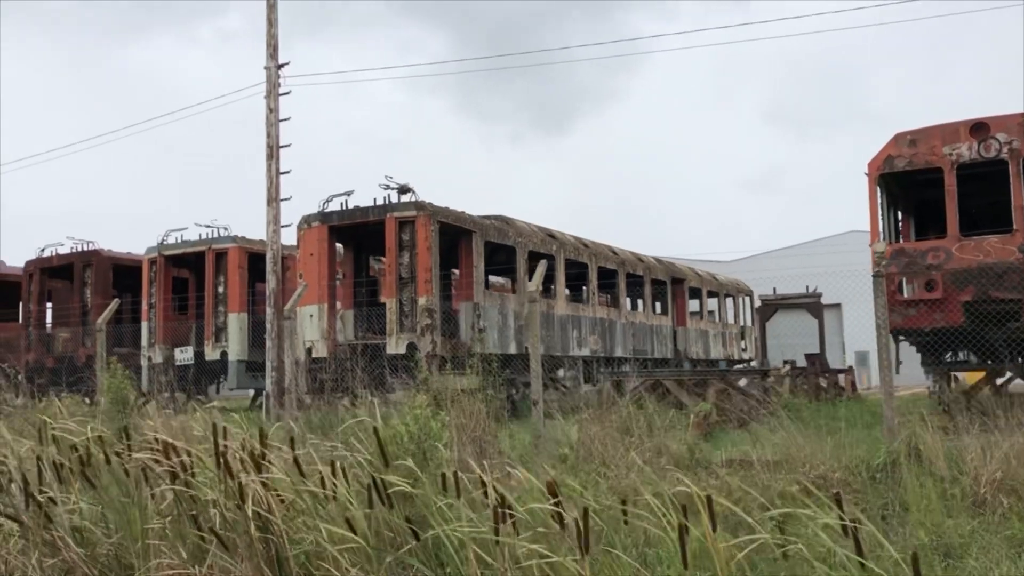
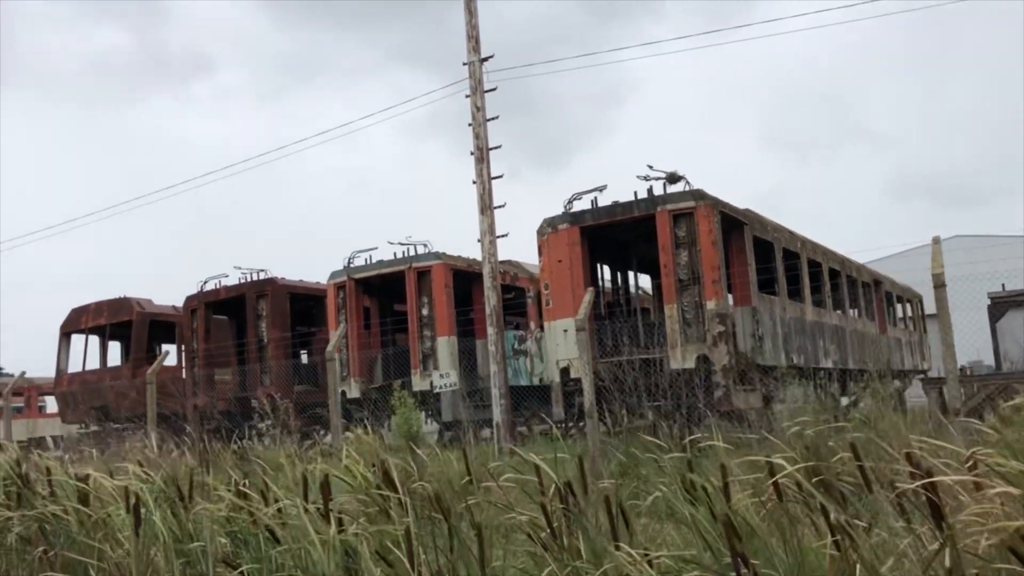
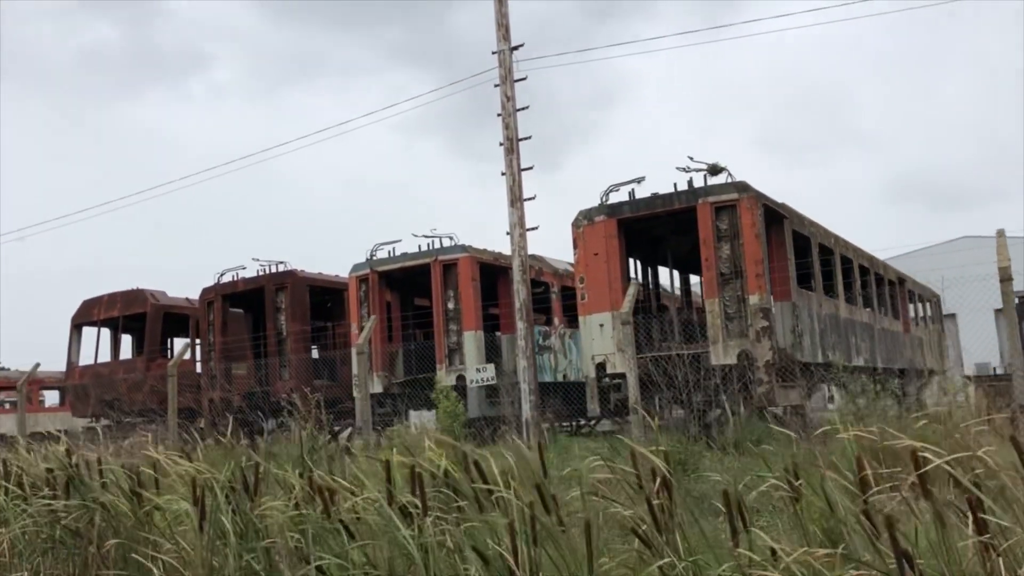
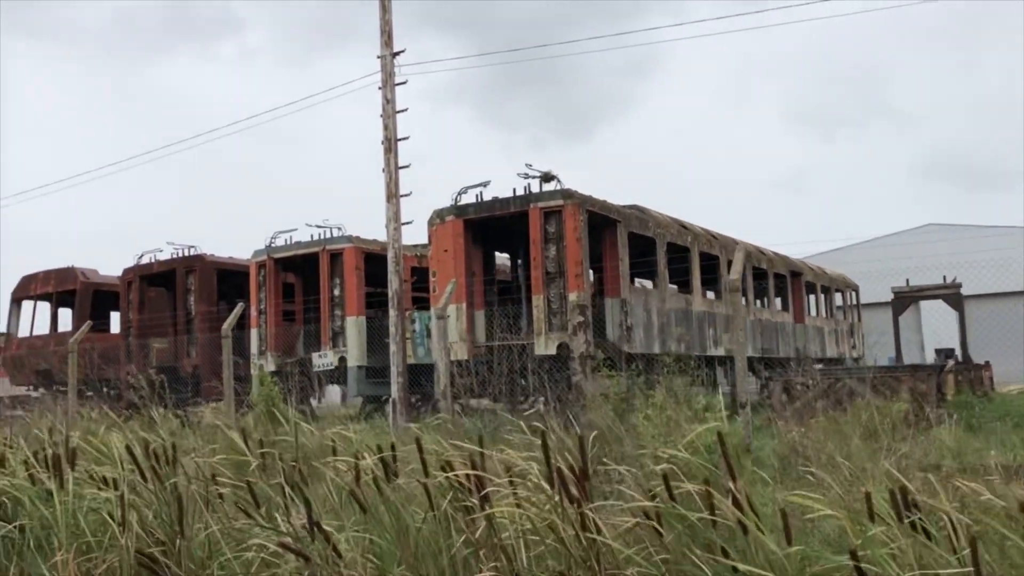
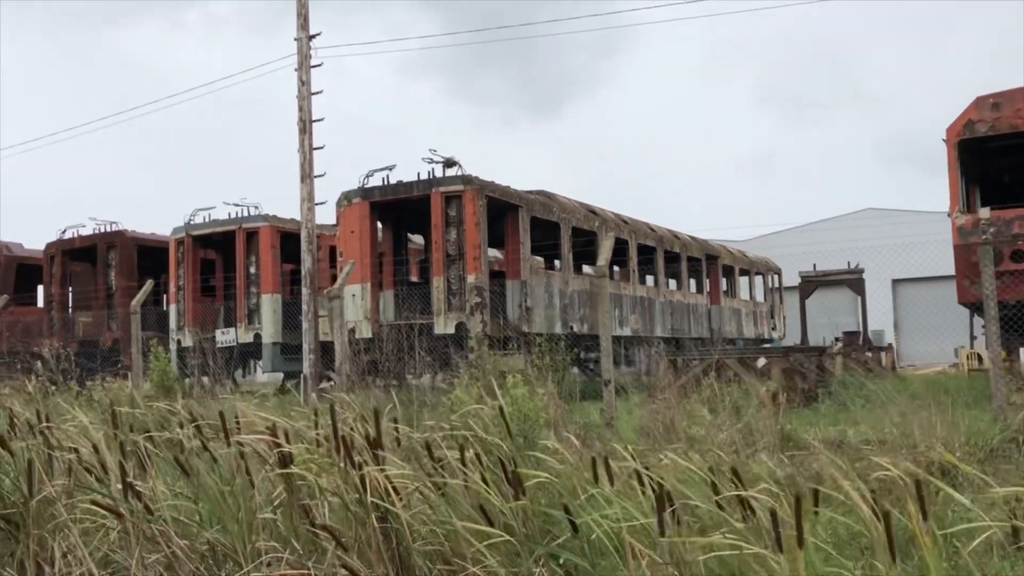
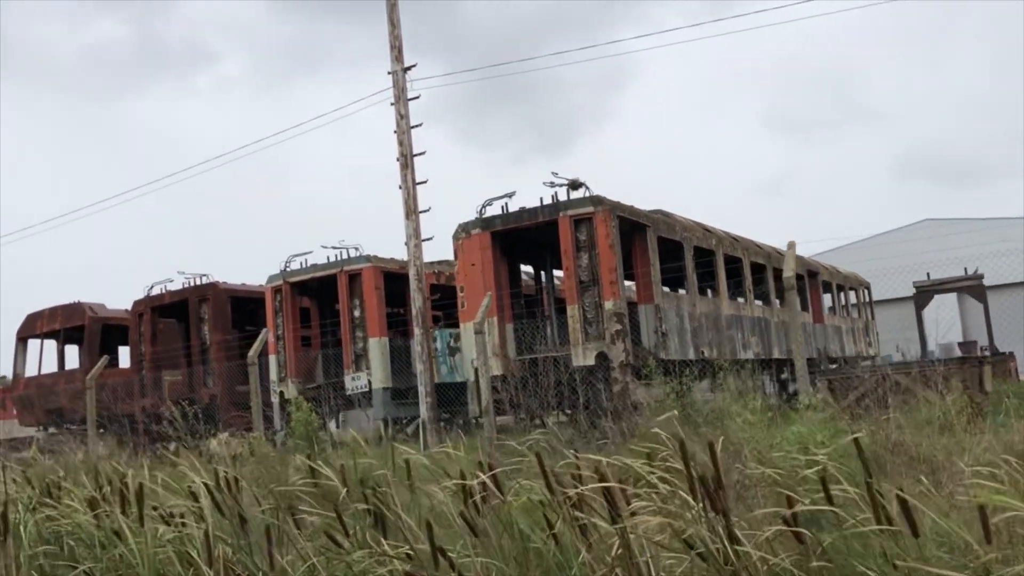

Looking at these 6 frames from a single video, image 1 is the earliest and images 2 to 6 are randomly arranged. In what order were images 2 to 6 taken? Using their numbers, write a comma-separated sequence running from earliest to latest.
5, 4, 6, 2, 3
